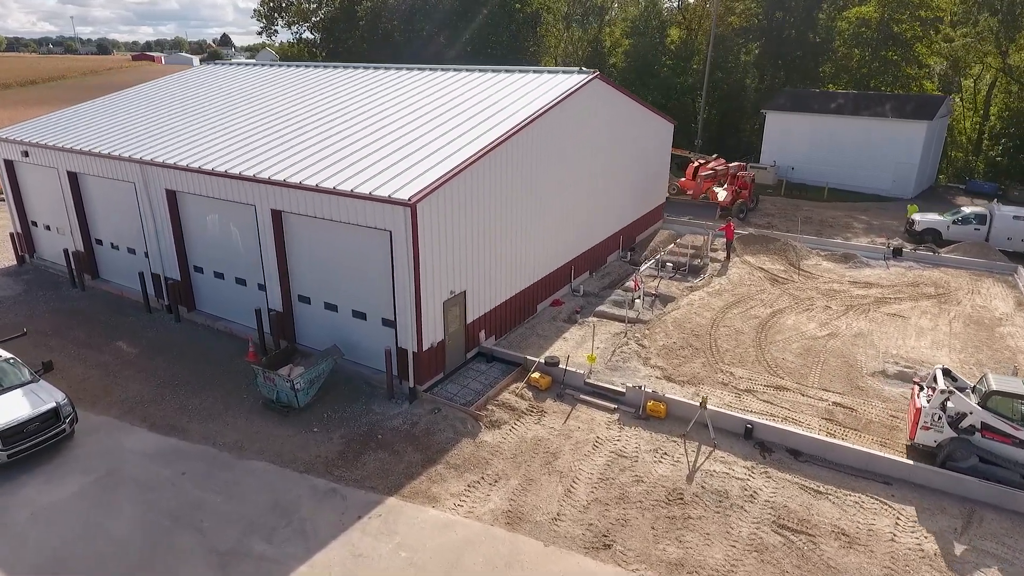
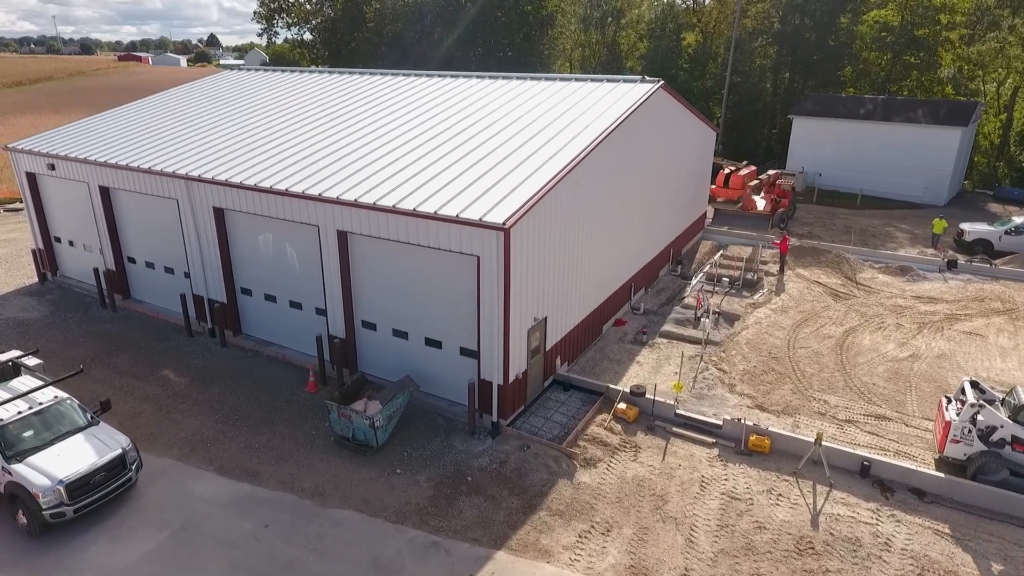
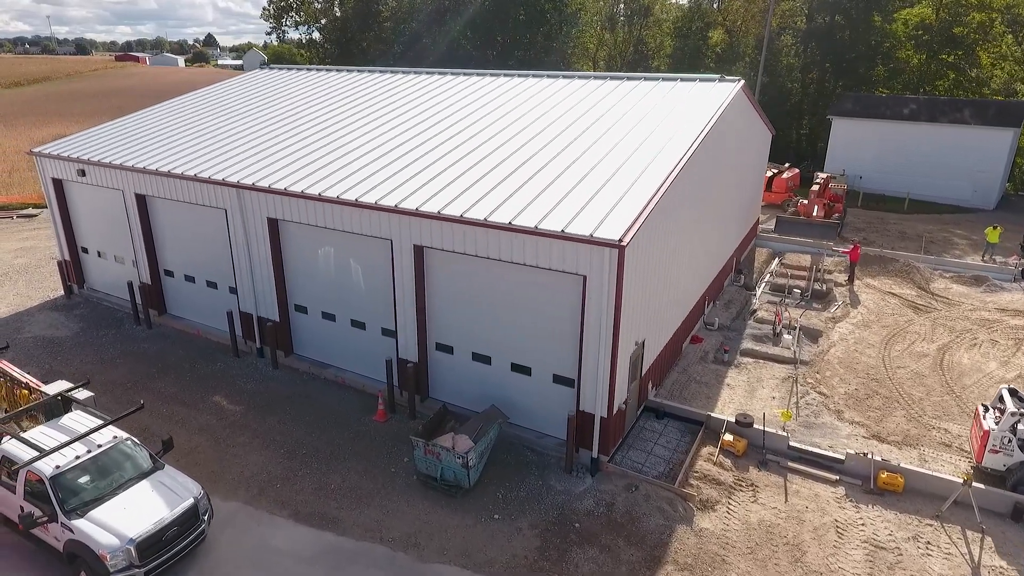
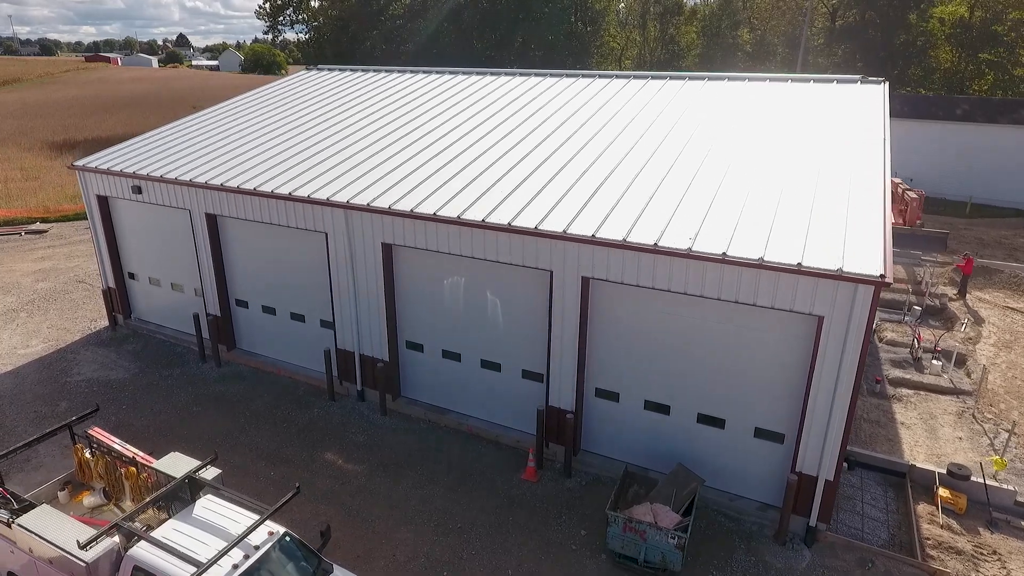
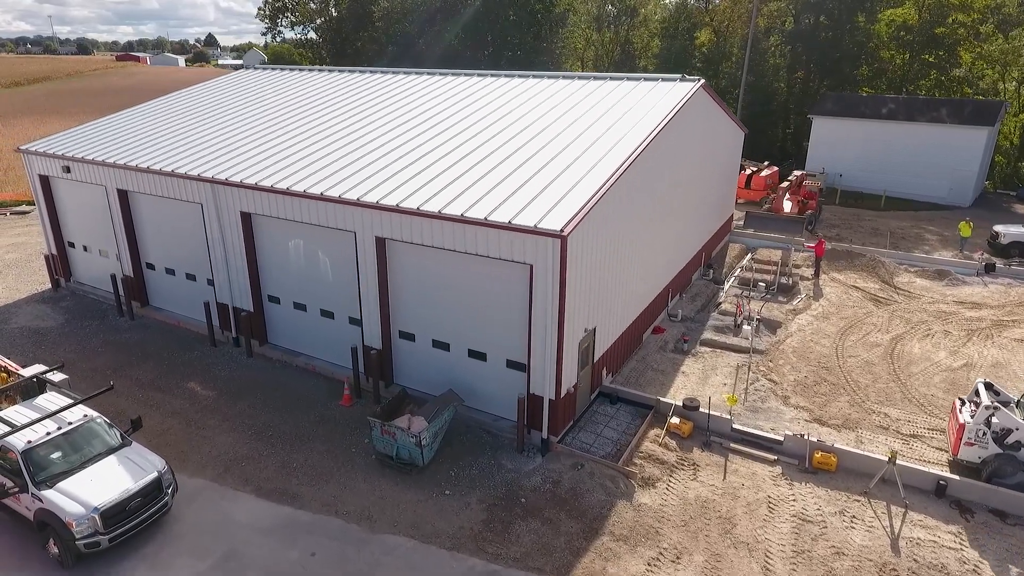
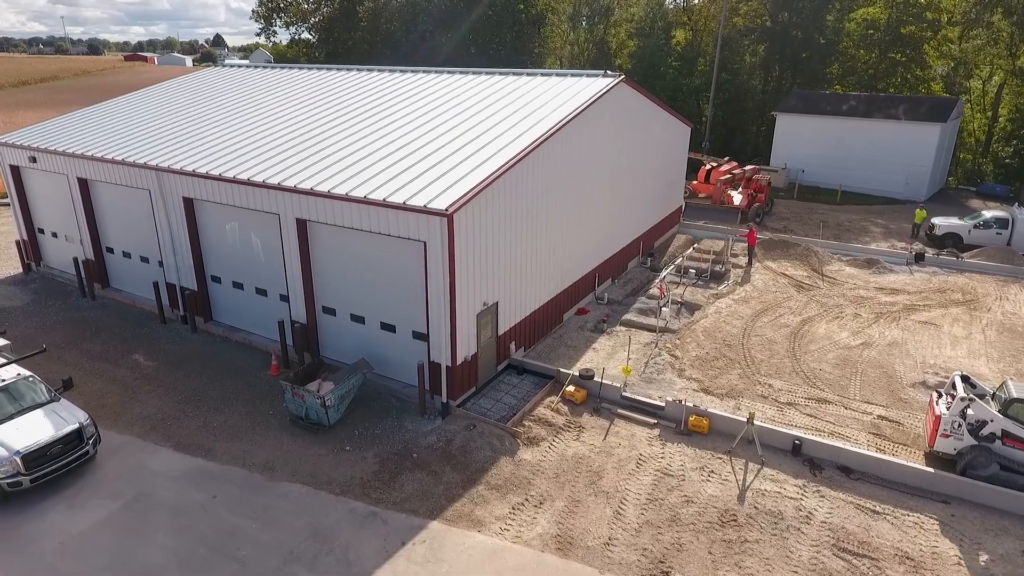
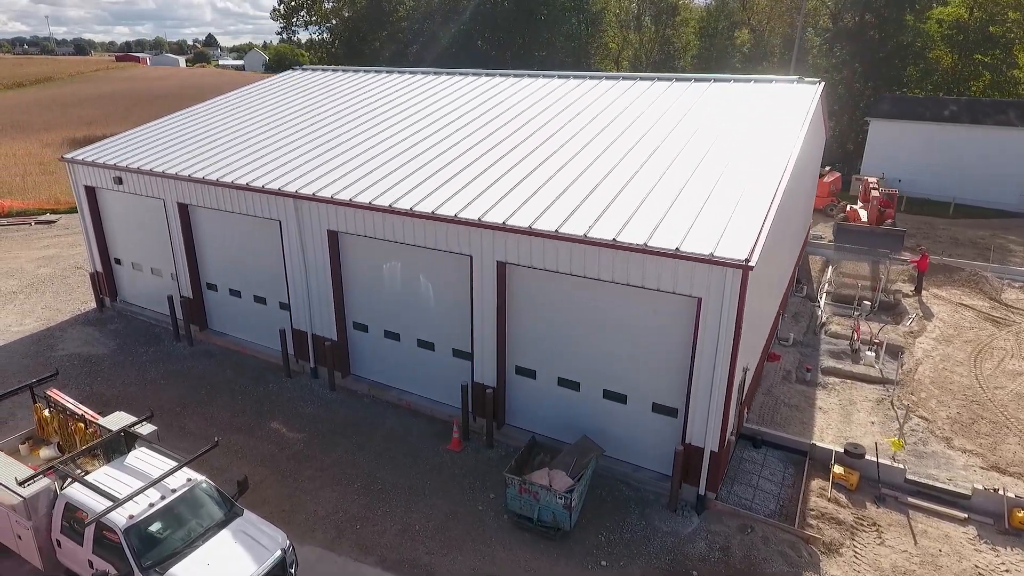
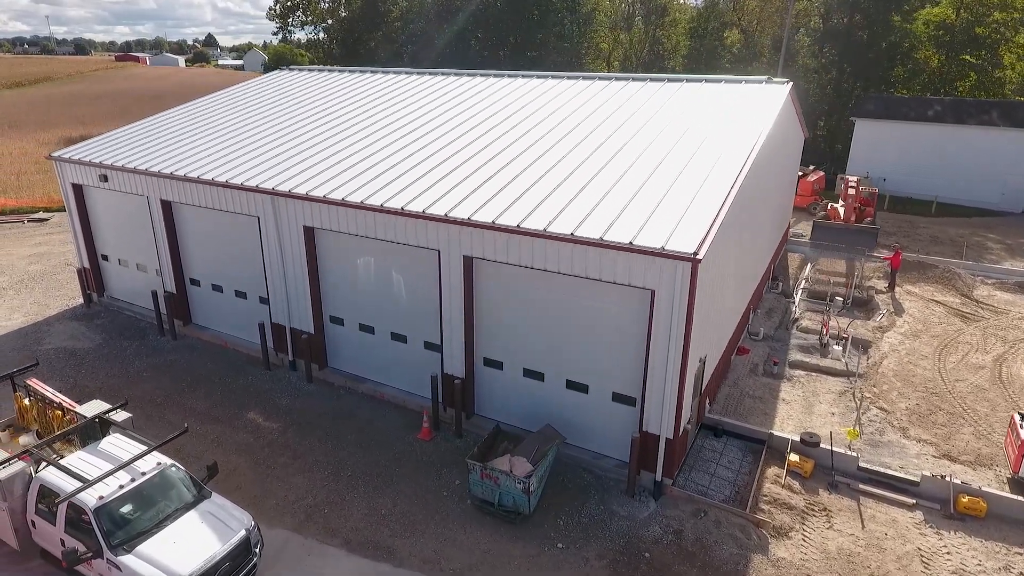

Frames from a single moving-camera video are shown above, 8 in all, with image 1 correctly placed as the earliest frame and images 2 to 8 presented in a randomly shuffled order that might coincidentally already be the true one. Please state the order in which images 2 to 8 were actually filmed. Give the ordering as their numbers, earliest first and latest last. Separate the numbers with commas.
6, 2, 5, 3, 8, 7, 4
